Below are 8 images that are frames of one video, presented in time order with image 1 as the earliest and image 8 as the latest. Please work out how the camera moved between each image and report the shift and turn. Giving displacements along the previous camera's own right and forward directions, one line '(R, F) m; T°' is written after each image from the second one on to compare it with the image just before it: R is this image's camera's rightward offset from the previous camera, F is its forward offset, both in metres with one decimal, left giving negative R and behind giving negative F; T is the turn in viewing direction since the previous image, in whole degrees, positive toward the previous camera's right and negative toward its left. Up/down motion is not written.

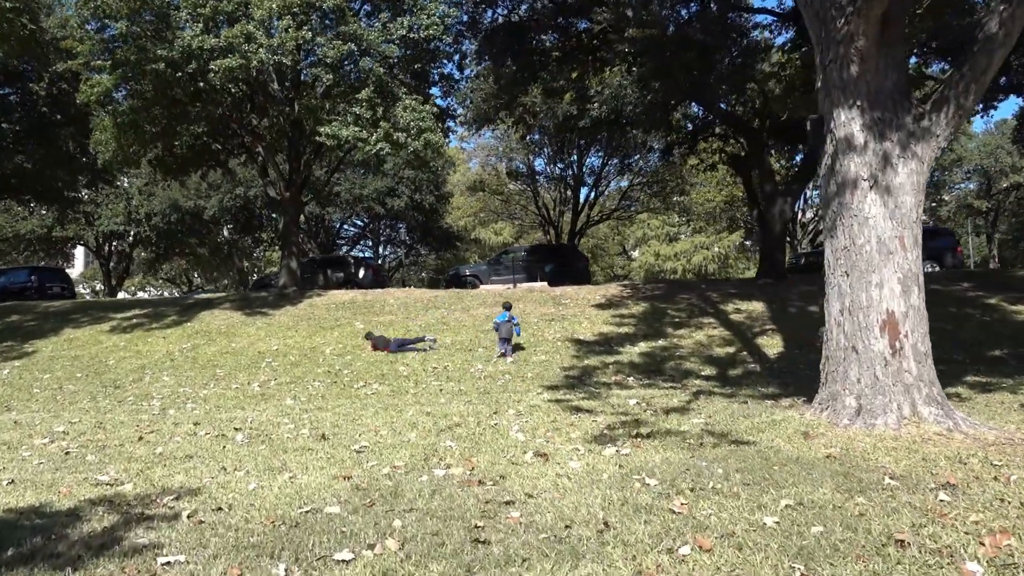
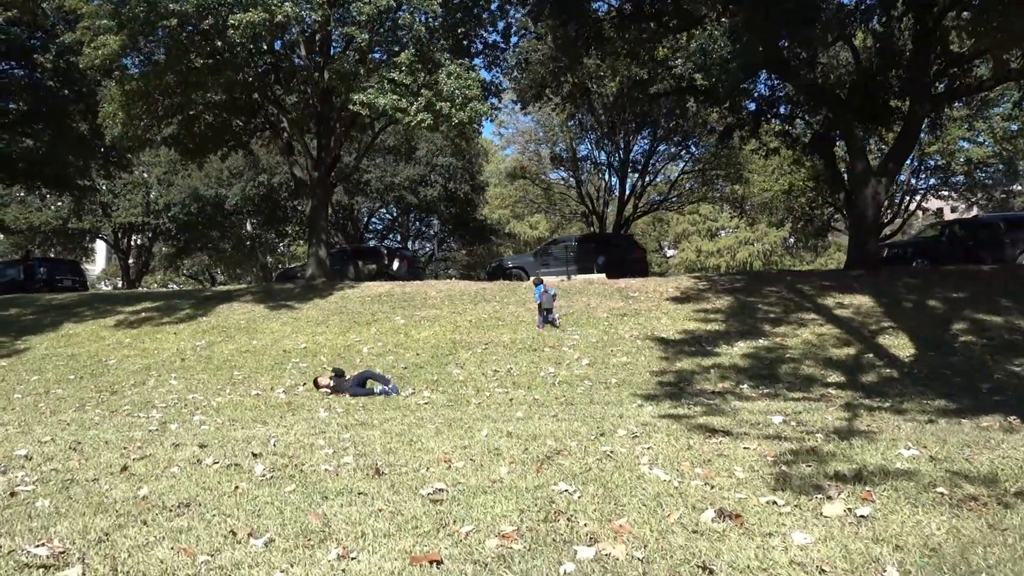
(-0.7, +2.2) m; -1°
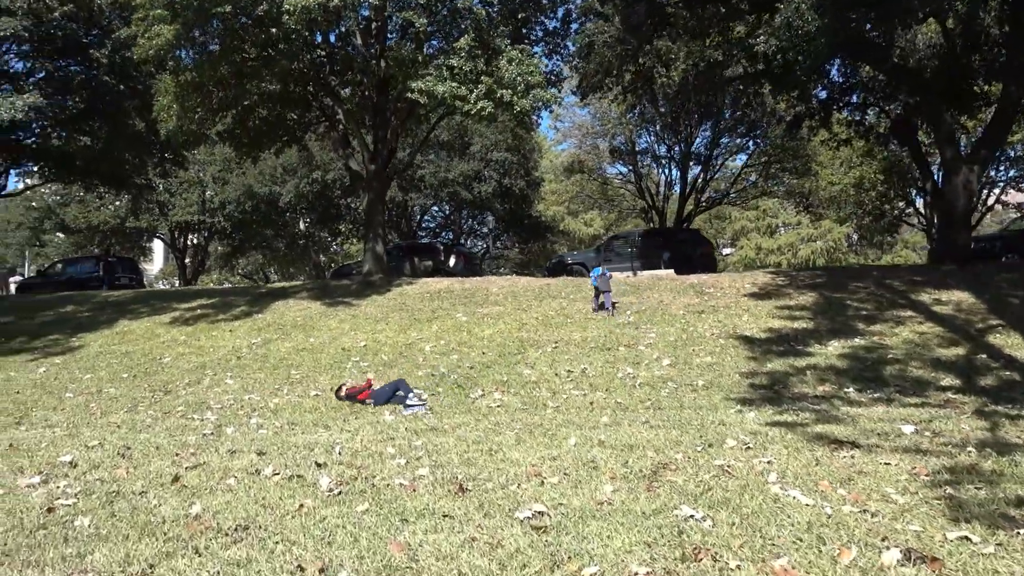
(-0.3, +0.7) m; -3°
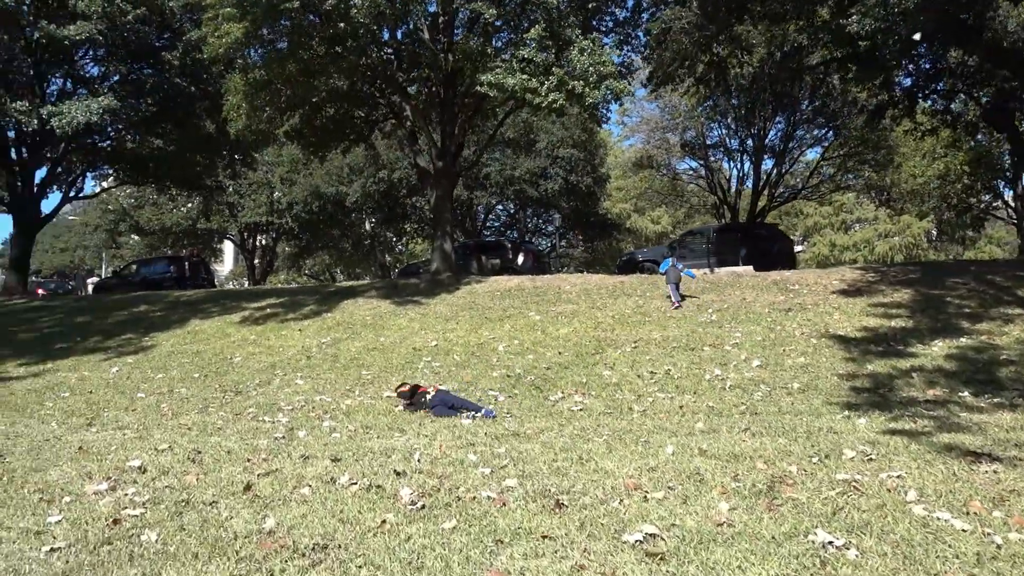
(-0.2, +0.4) m; -4°
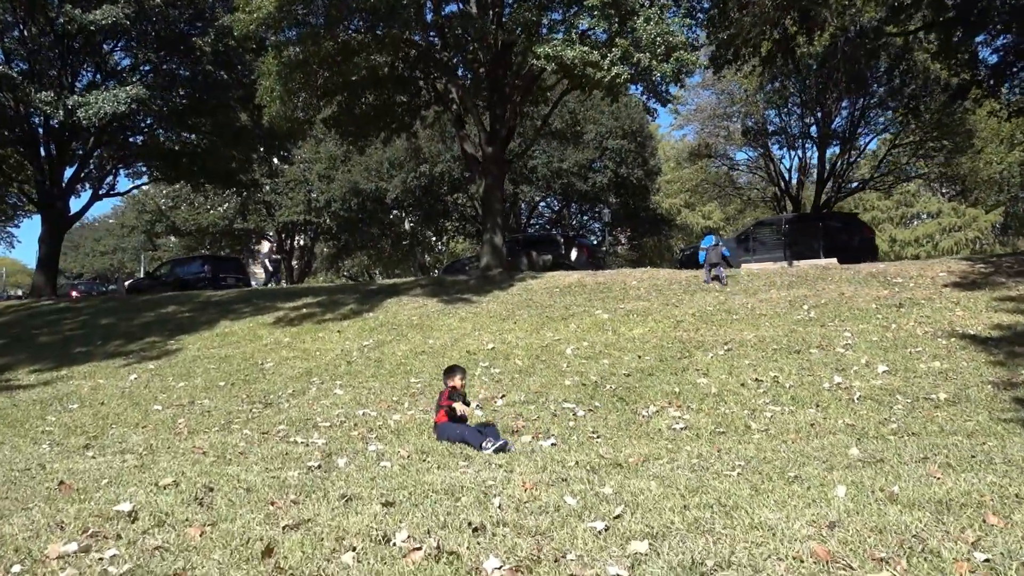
(-0.3, +1.4) m; -2°
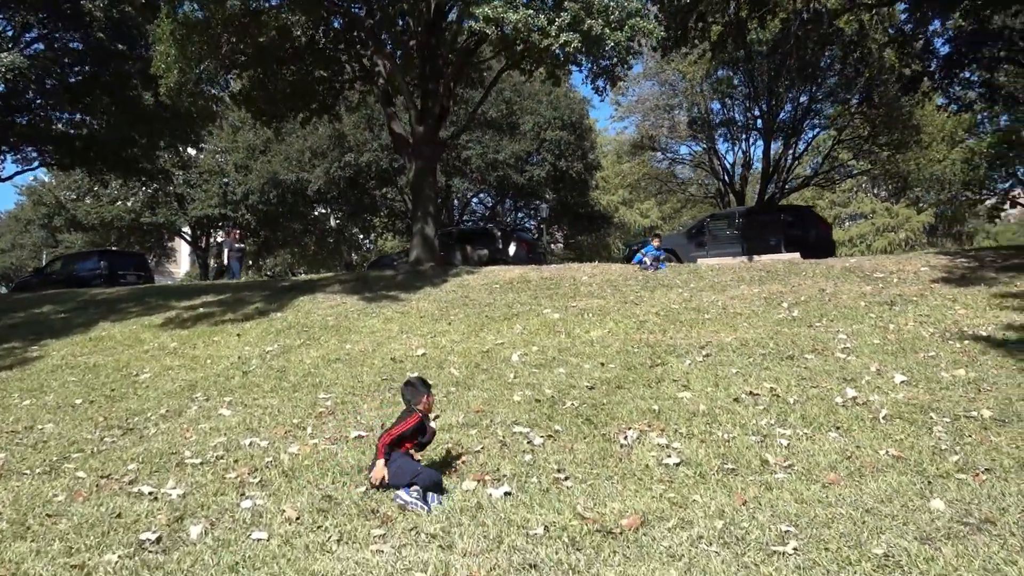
(0.0, +1.6) m; +5°
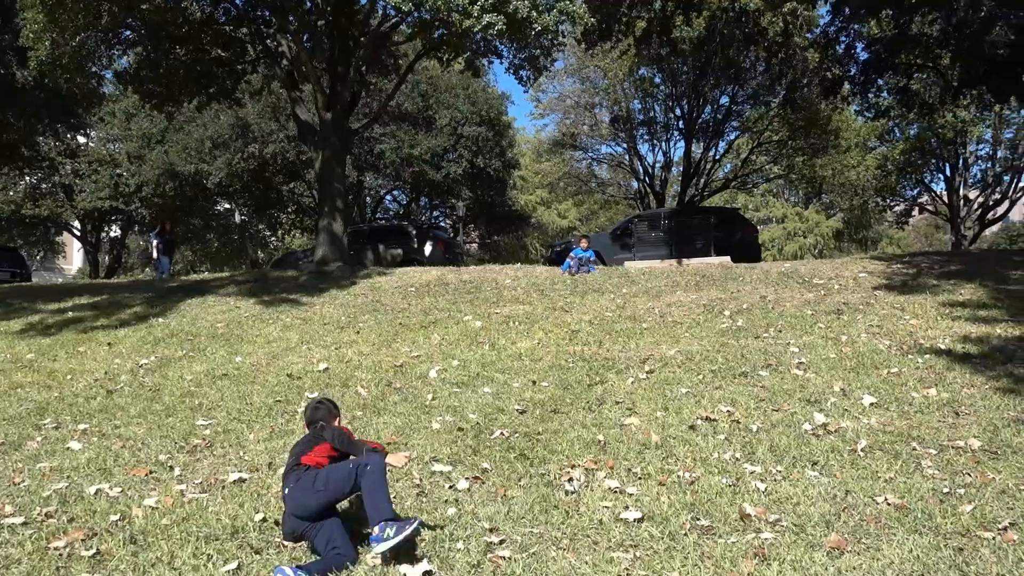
(0.0, +0.9) m; +6°
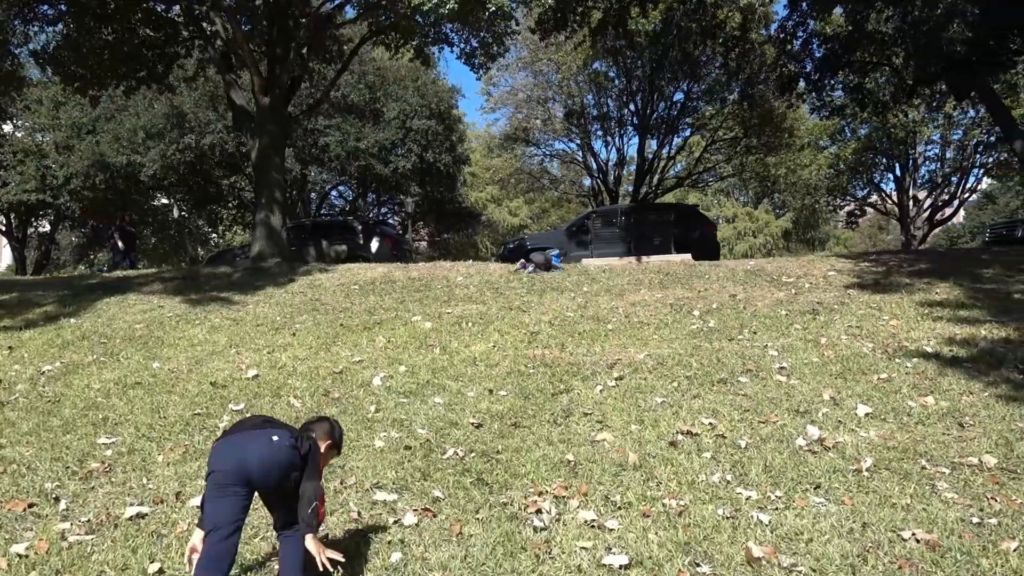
(0.0, +0.7) m; +3°
